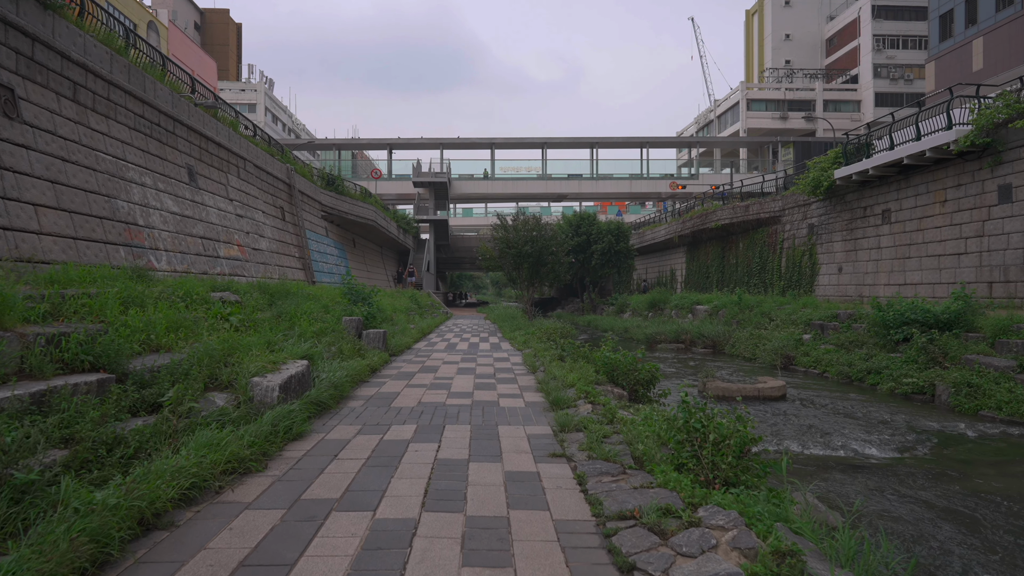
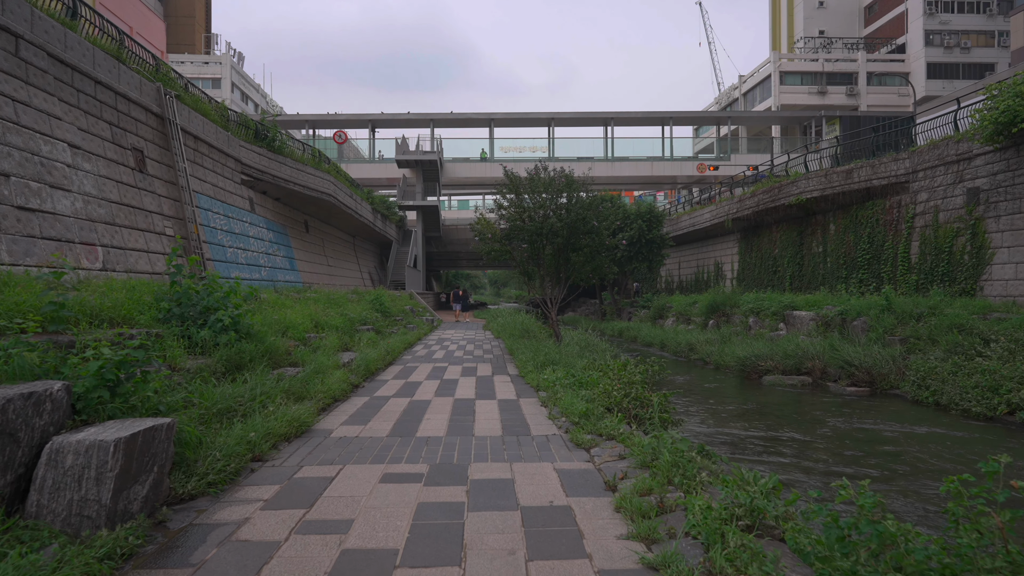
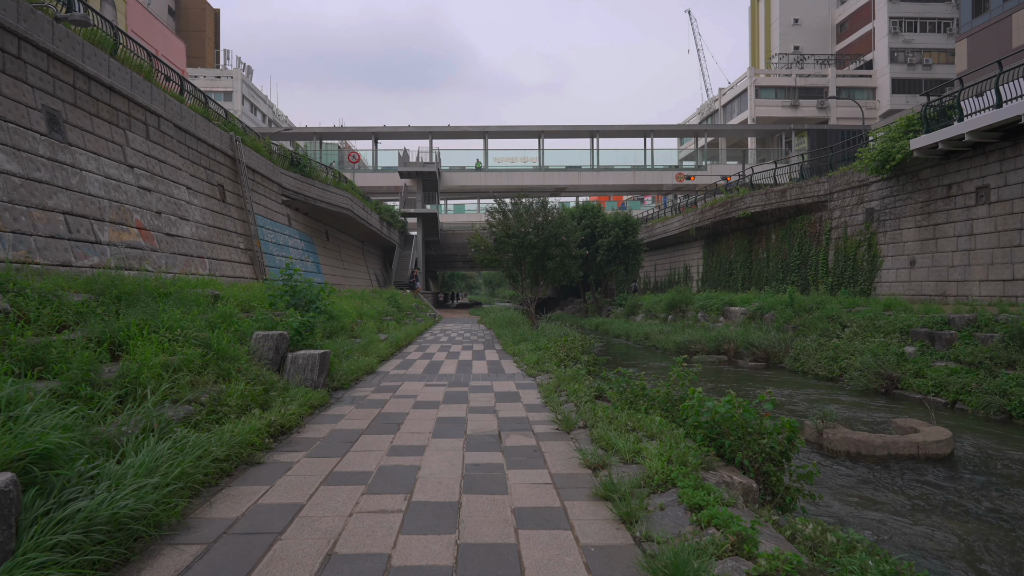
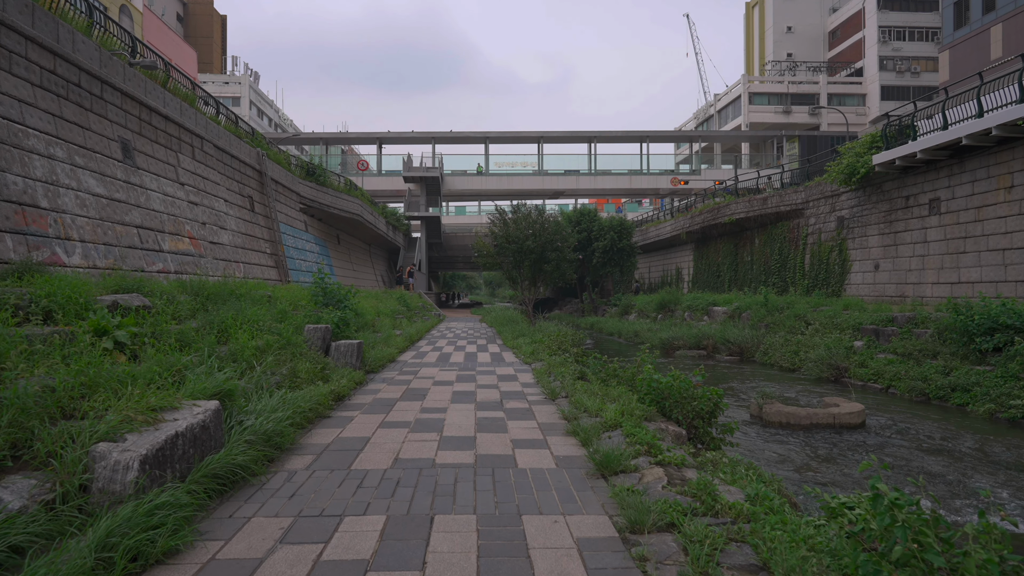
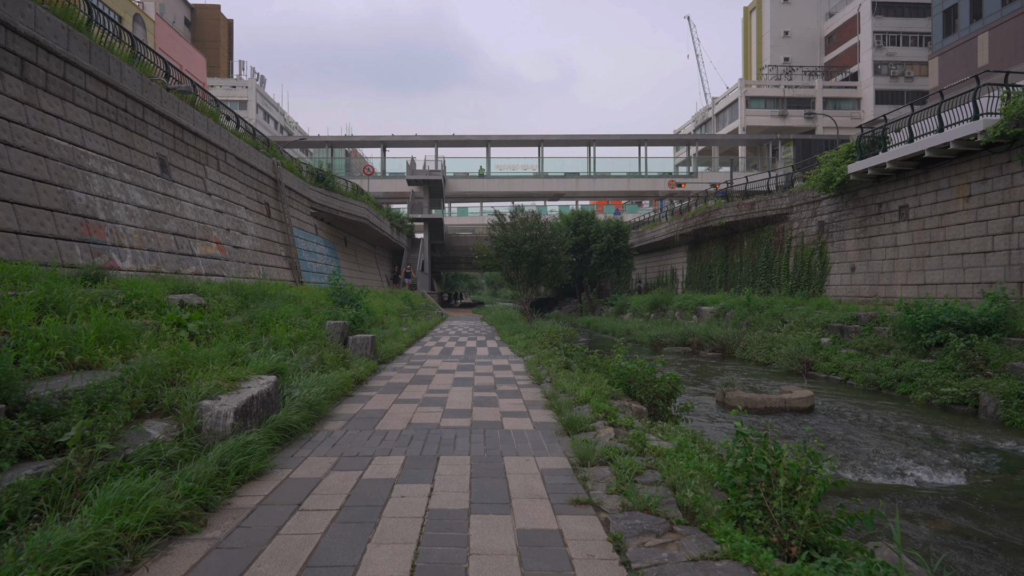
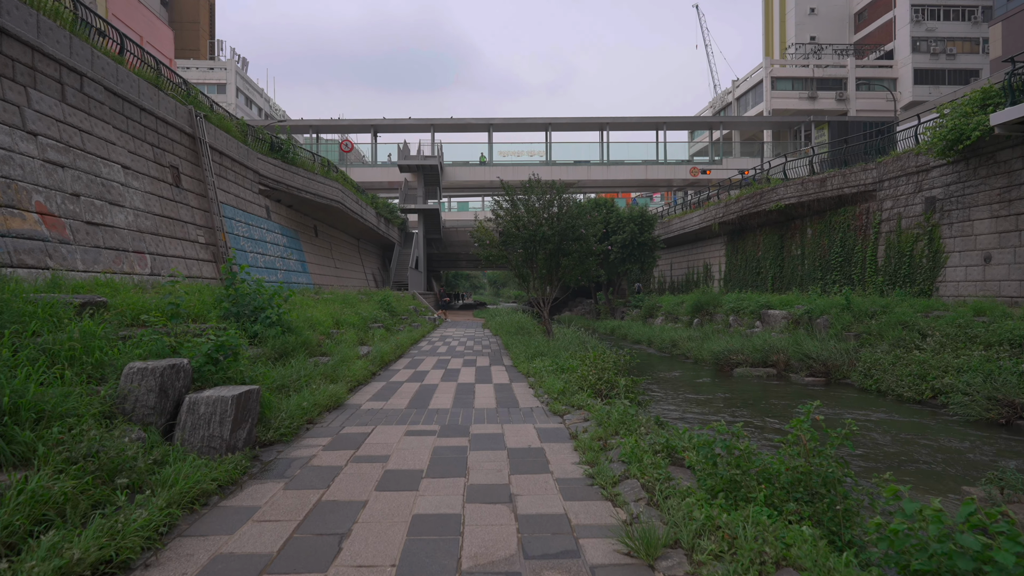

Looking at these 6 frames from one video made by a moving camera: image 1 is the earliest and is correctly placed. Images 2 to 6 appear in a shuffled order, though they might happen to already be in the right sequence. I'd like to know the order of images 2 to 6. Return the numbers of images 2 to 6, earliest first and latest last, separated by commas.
5, 4, 3, 6, 2
